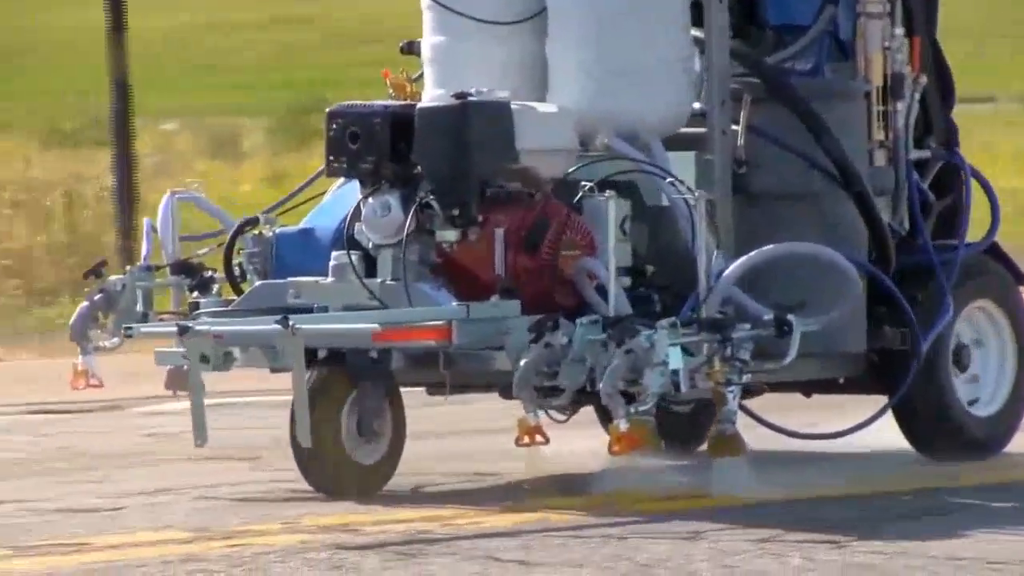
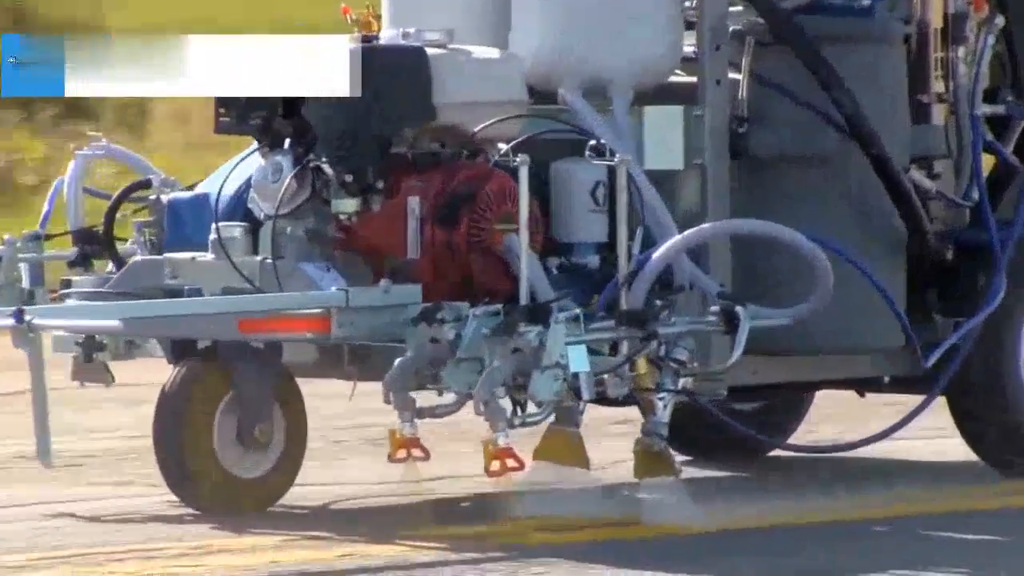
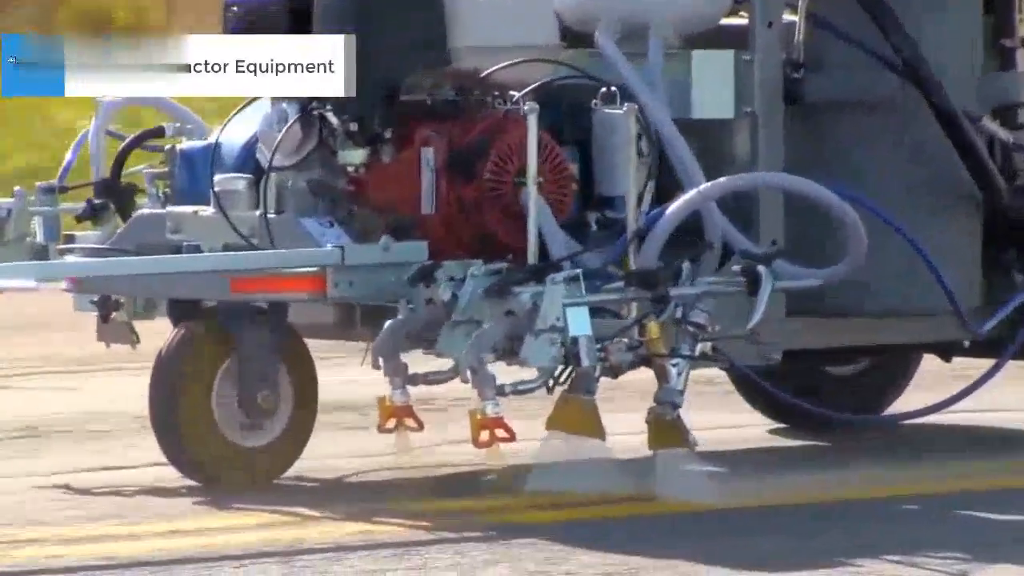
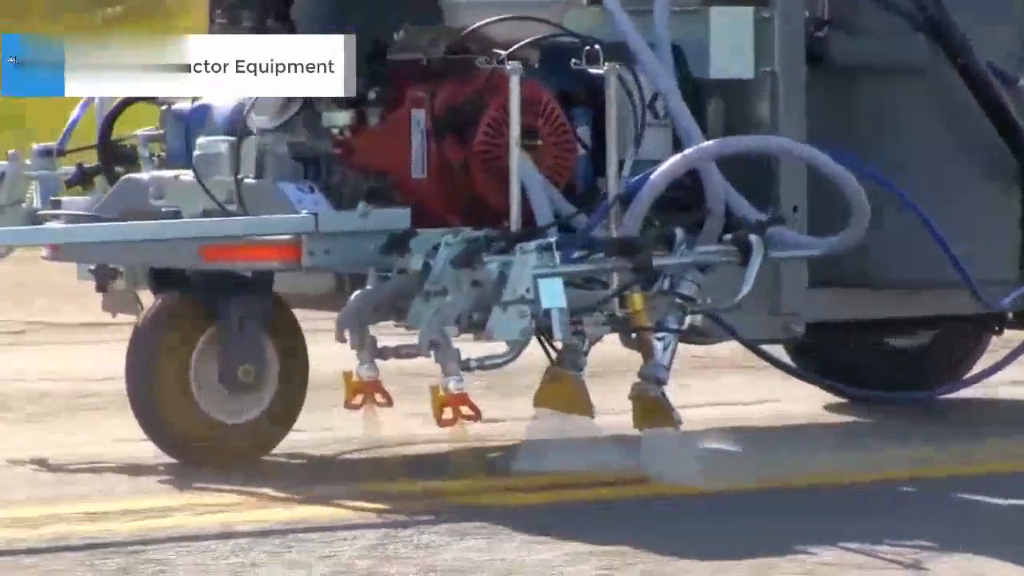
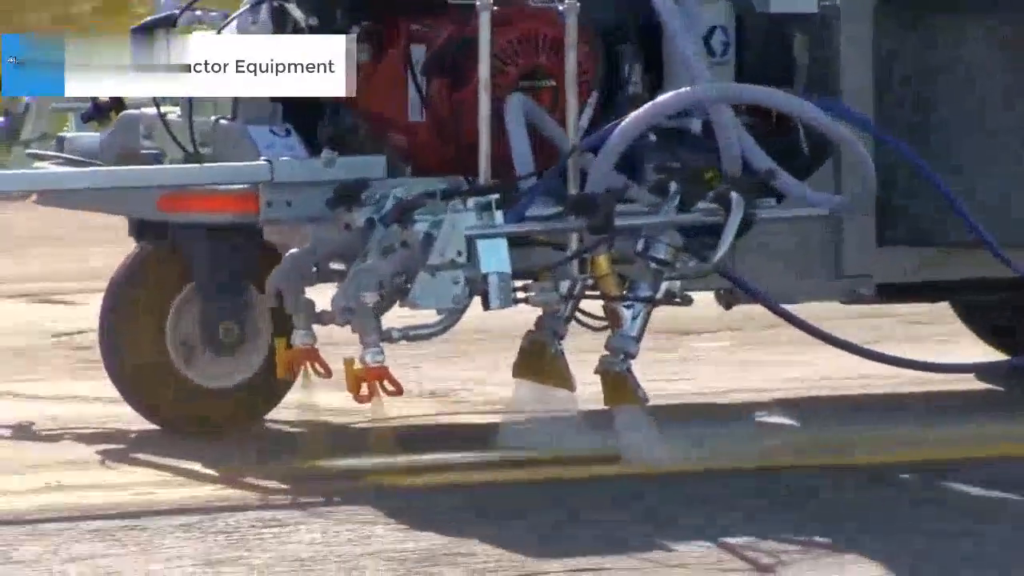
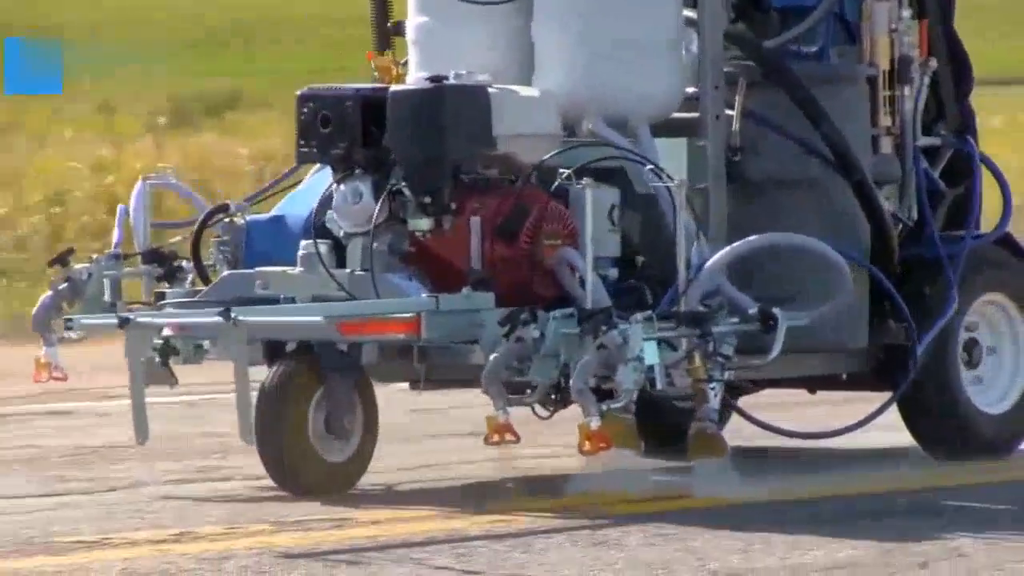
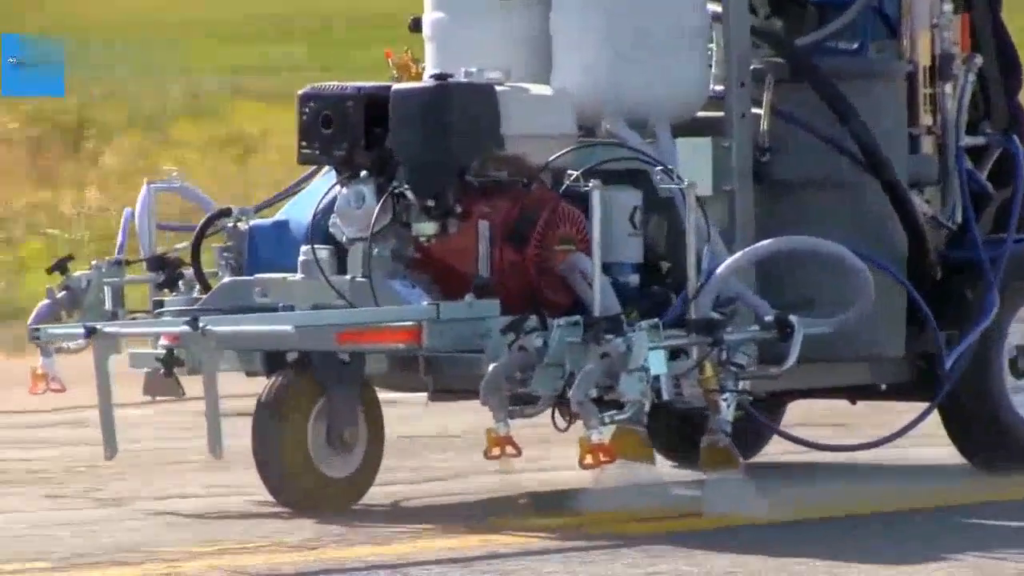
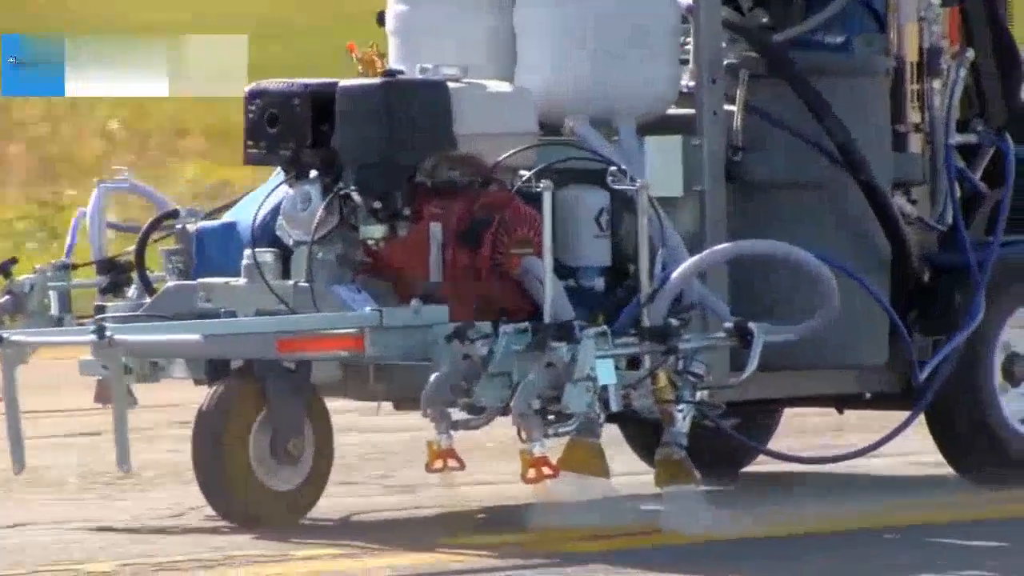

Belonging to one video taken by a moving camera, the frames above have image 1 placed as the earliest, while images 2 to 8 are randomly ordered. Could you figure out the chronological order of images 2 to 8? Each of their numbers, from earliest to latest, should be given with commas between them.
6, 7, 8, 2, 3, 4, 5
